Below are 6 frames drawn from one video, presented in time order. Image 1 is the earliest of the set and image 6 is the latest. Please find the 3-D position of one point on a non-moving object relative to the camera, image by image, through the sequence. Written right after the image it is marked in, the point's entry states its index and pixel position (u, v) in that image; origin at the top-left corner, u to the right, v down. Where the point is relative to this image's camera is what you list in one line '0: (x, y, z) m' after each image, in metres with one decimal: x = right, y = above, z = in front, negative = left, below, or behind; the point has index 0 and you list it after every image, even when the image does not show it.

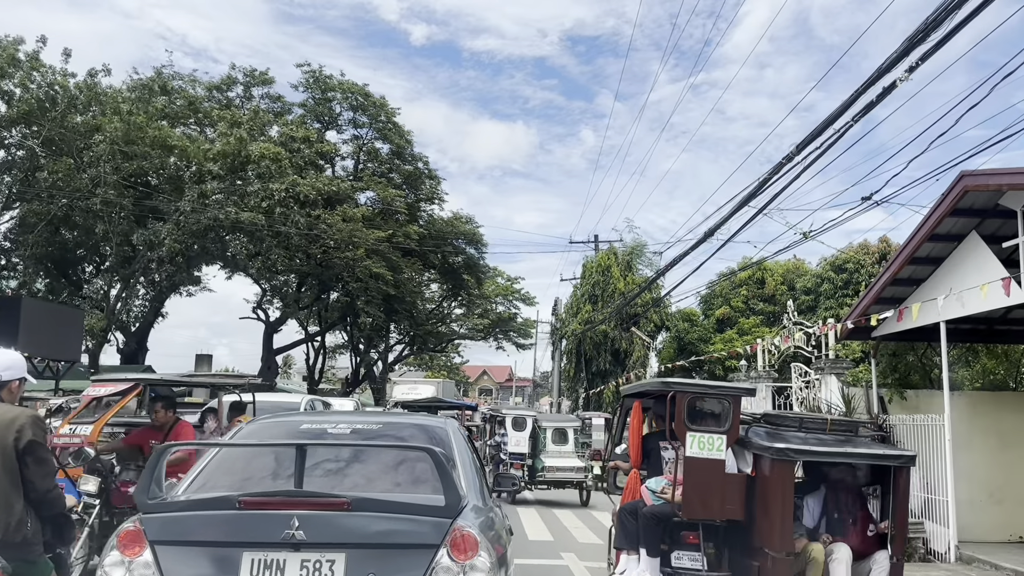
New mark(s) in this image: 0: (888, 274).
0: (+4.1, +0.2, +9.1) m
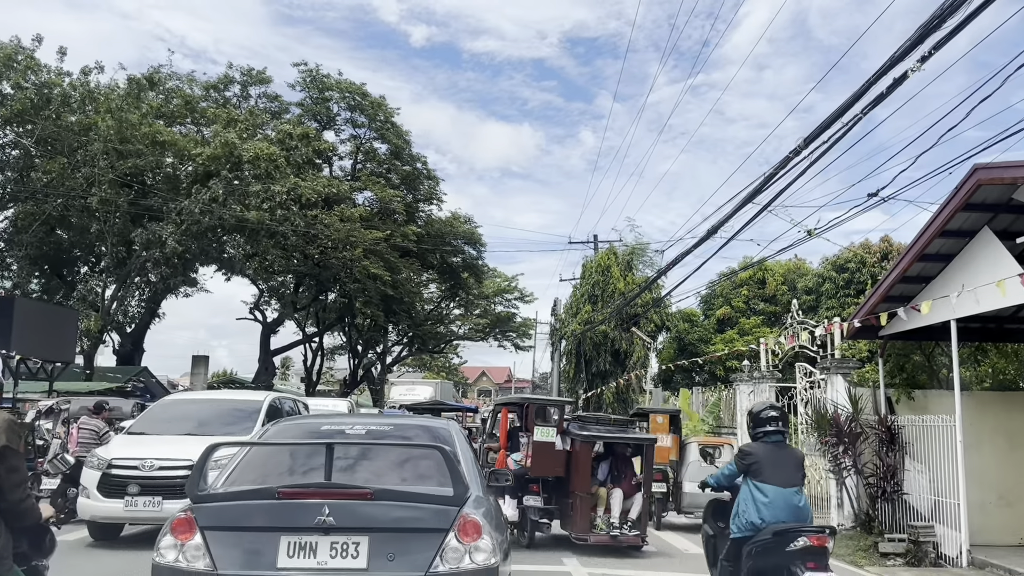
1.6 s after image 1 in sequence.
0: (+4.1, +0.2, +8.9) m
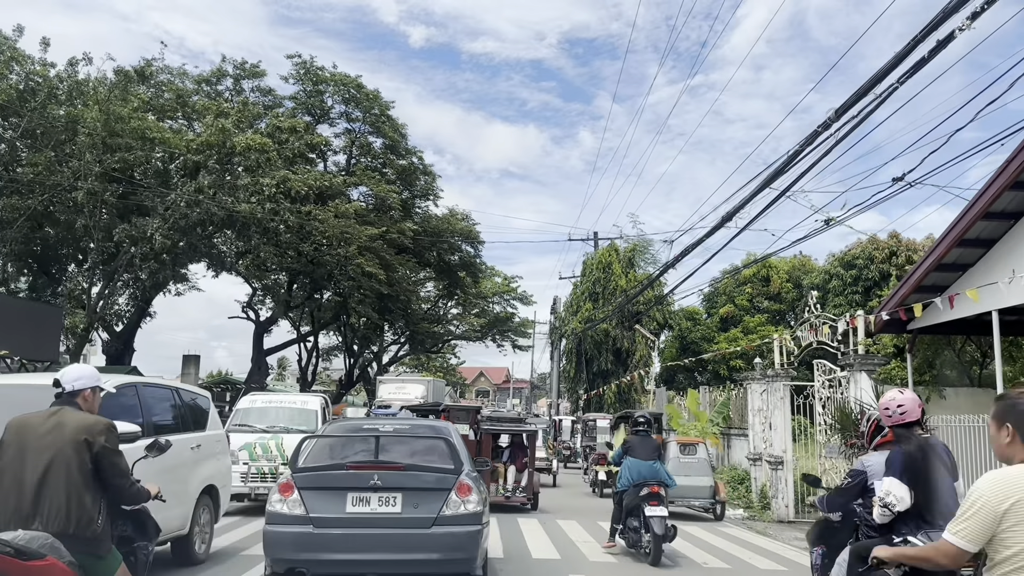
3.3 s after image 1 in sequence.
0: (+4.1, +0.3, +8.2) m
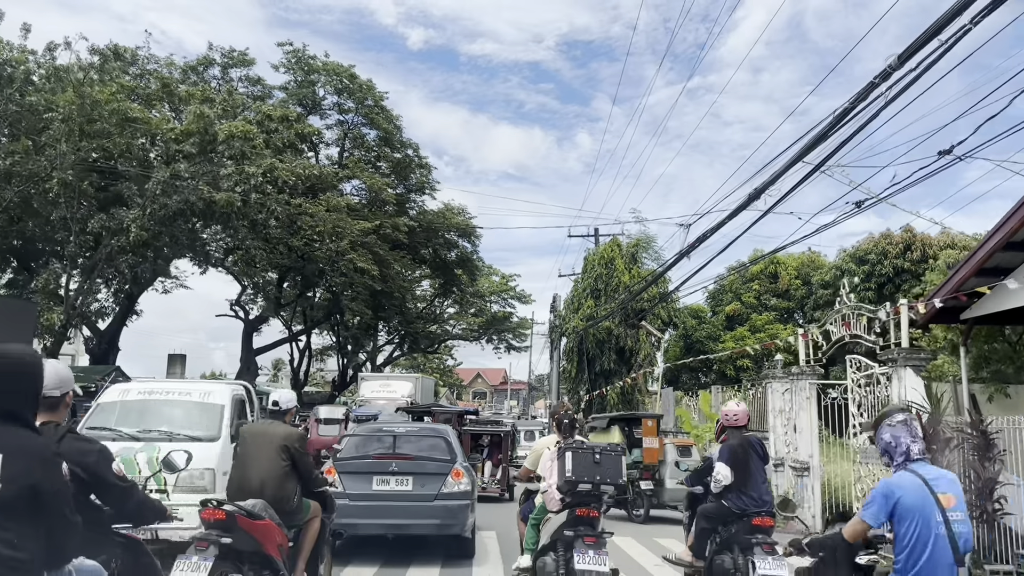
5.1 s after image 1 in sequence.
0: (+4.1, +0.5, +7.1) m
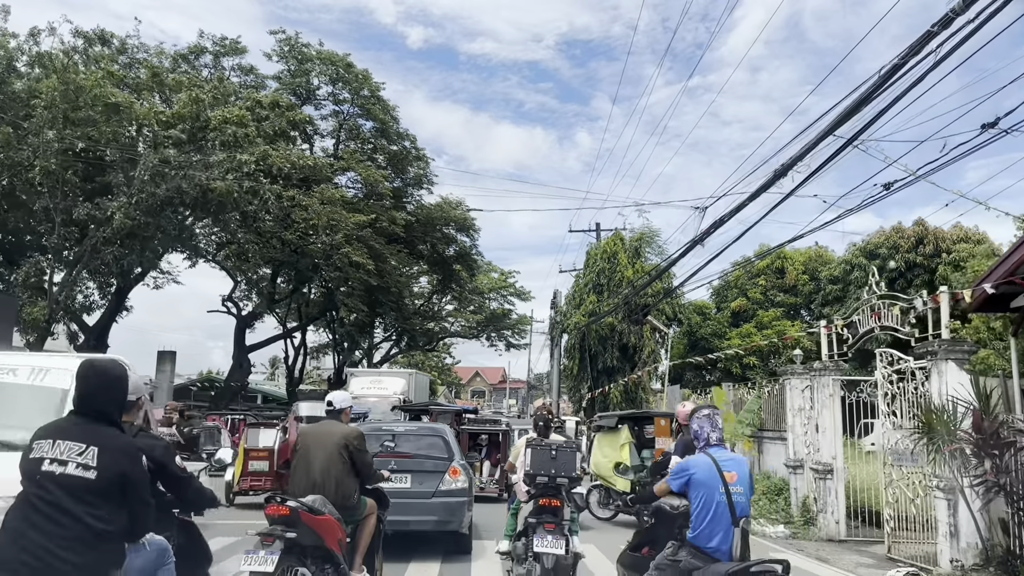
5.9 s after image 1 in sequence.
0: (+4.1, +0.6, +6.3) m
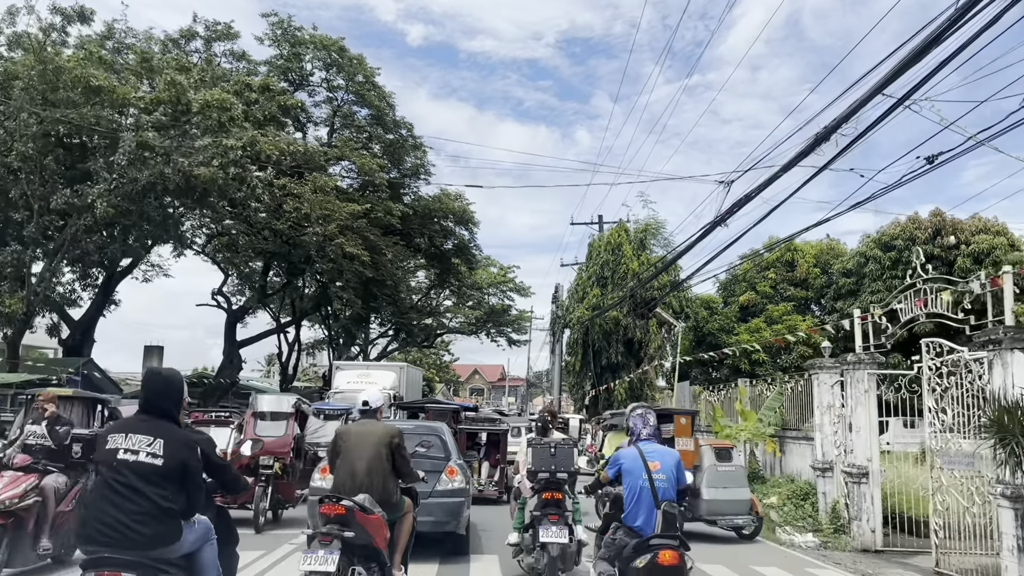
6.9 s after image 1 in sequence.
0: (+4.2, +0.8, +5.3) m
